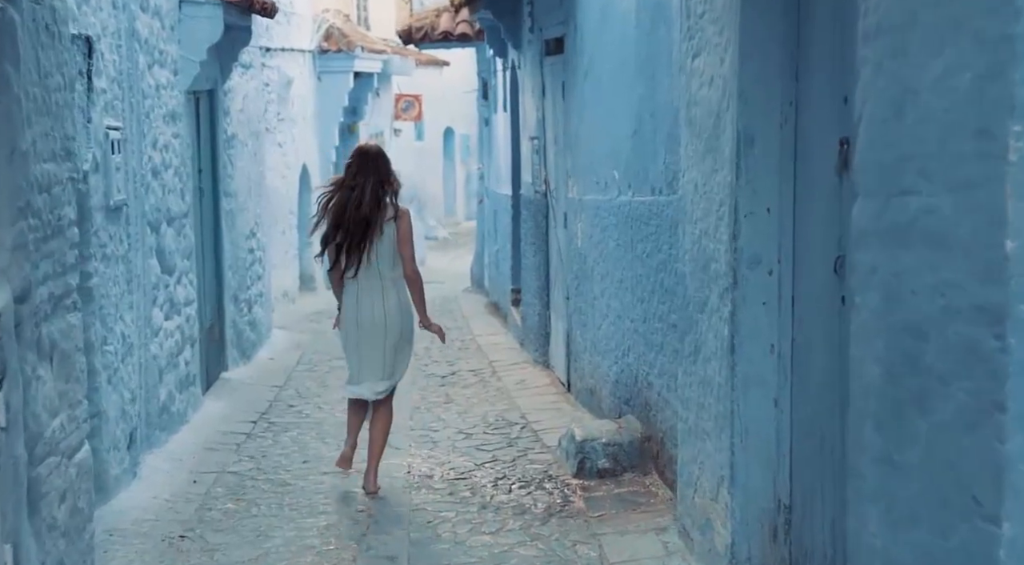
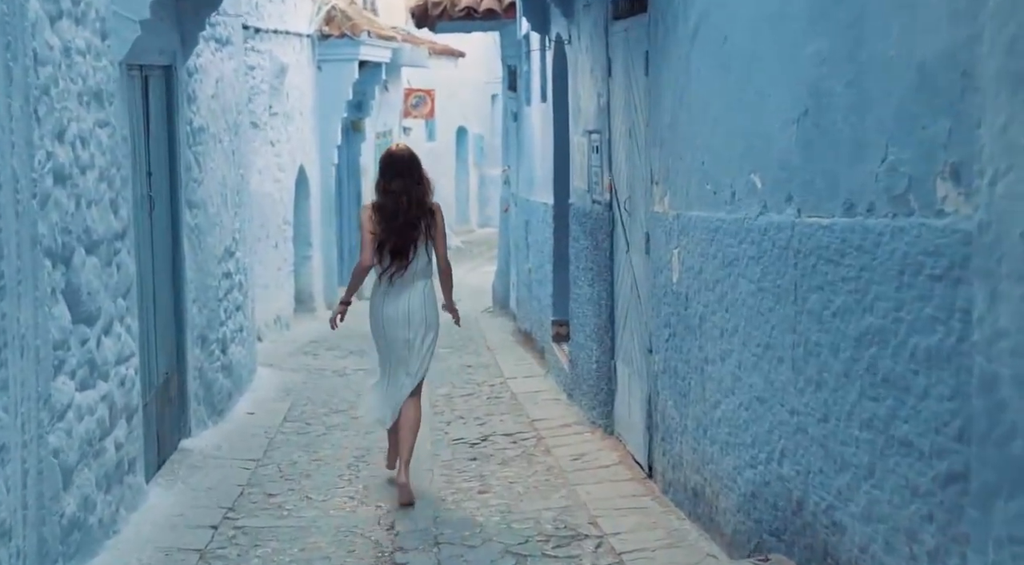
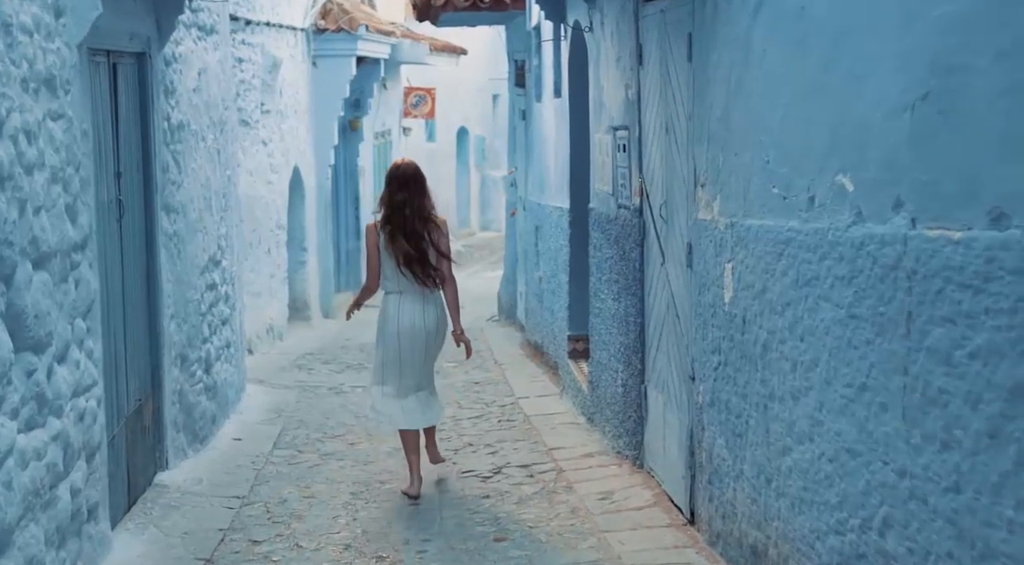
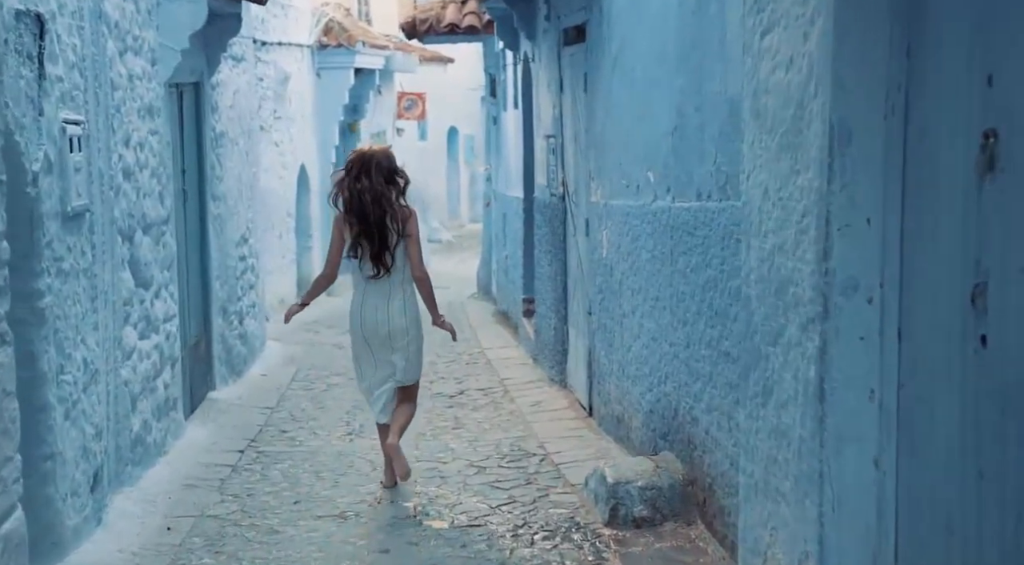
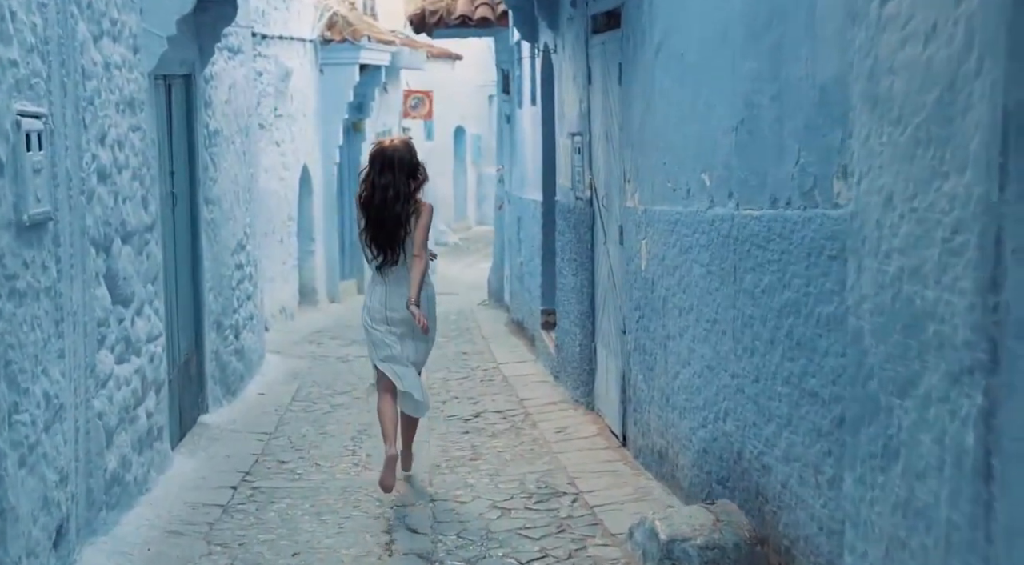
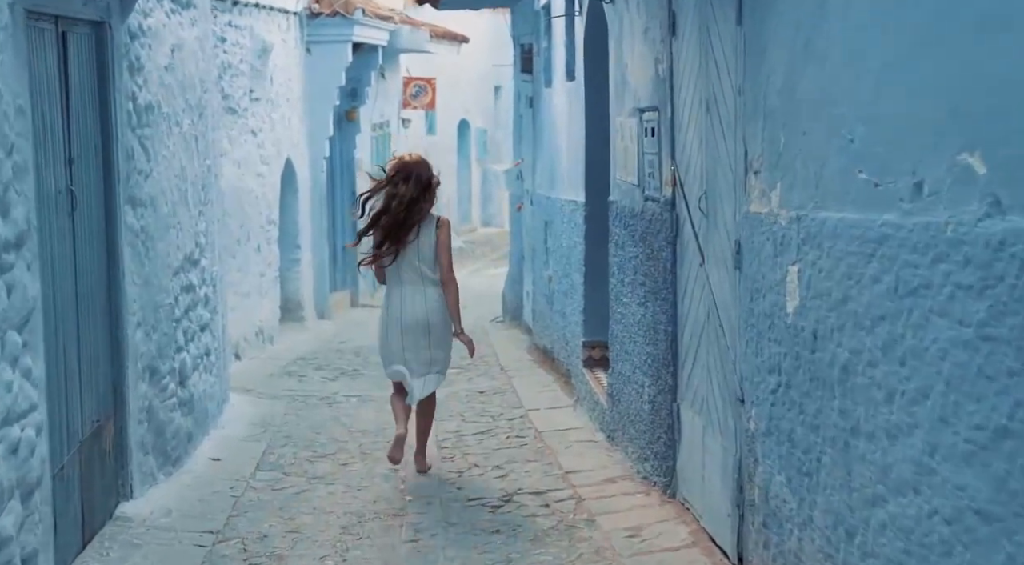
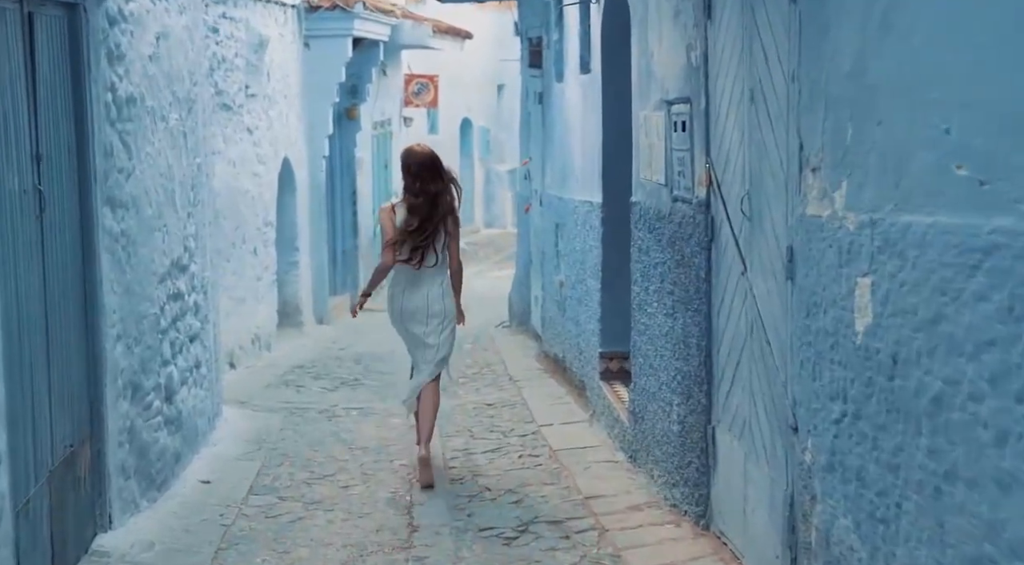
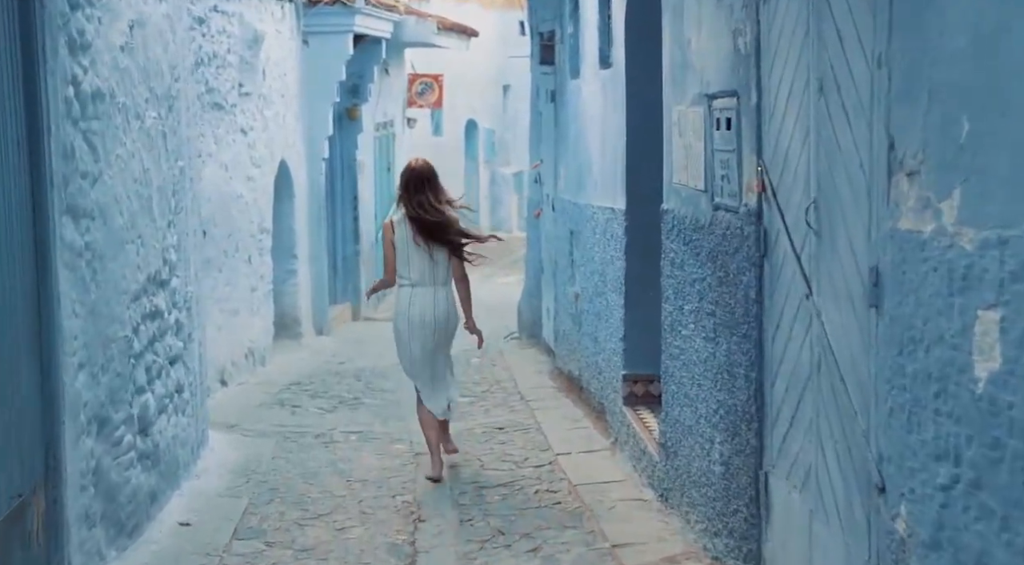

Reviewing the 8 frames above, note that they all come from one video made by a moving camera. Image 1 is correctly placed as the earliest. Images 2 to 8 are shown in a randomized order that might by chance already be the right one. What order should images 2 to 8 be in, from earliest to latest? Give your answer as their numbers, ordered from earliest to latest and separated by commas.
4, 5, 2, 3, 6, 7, 8
